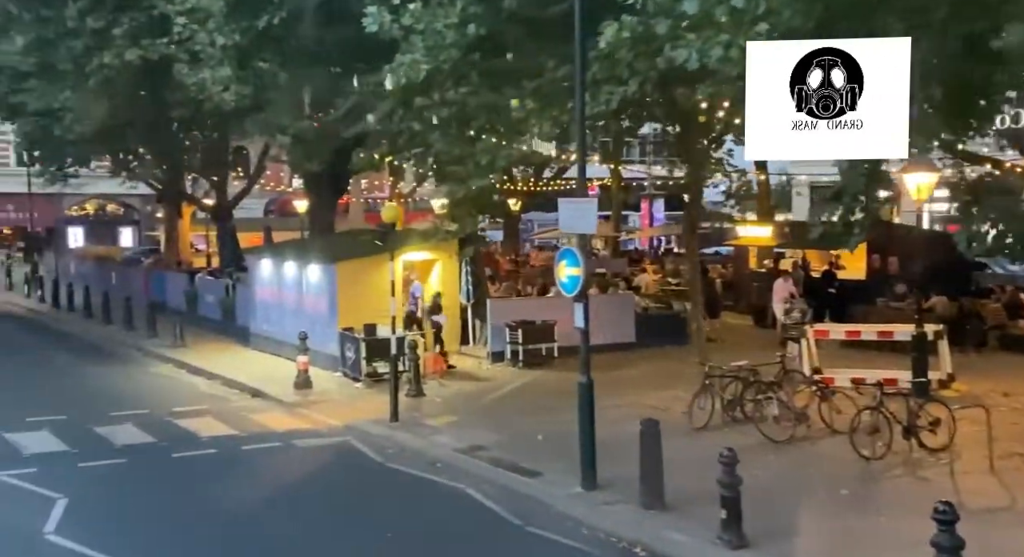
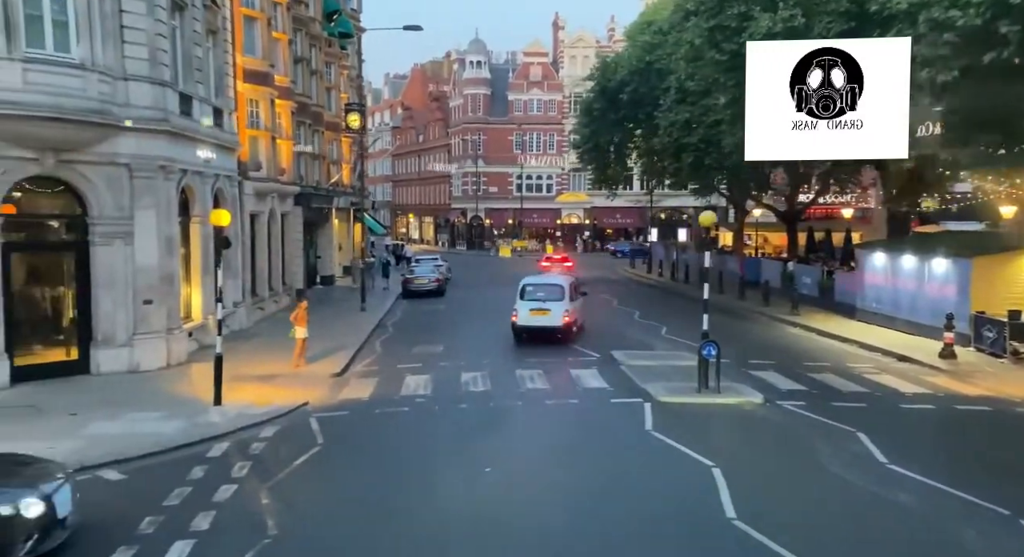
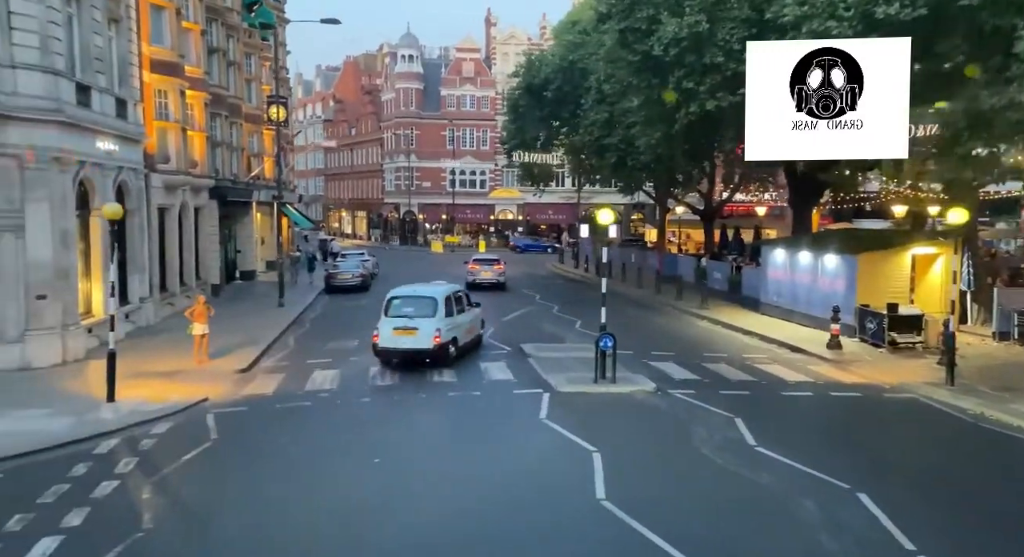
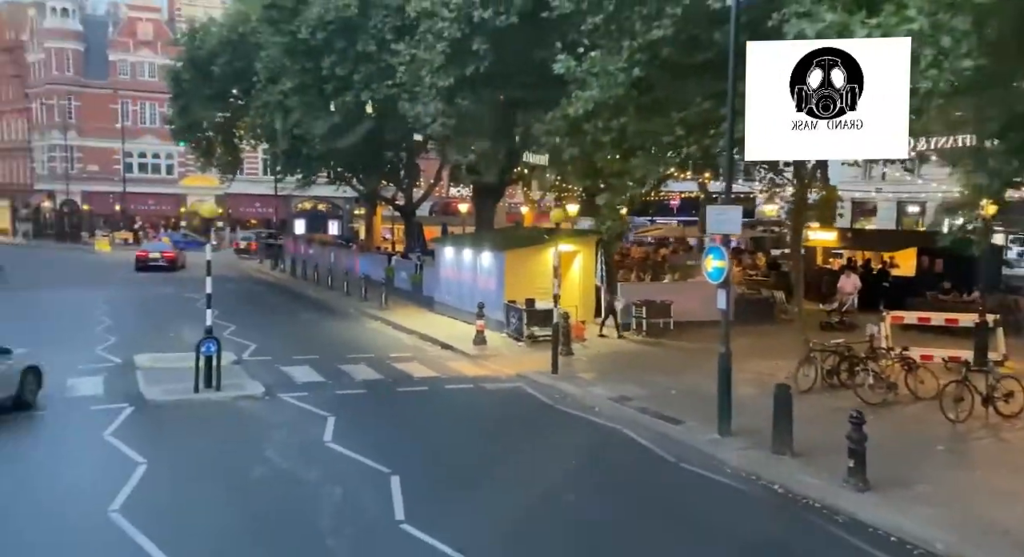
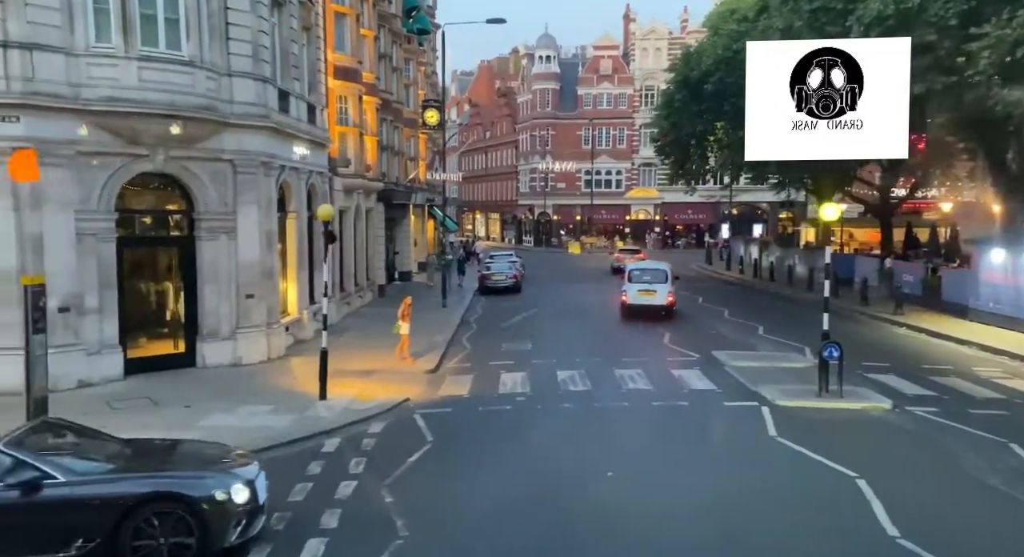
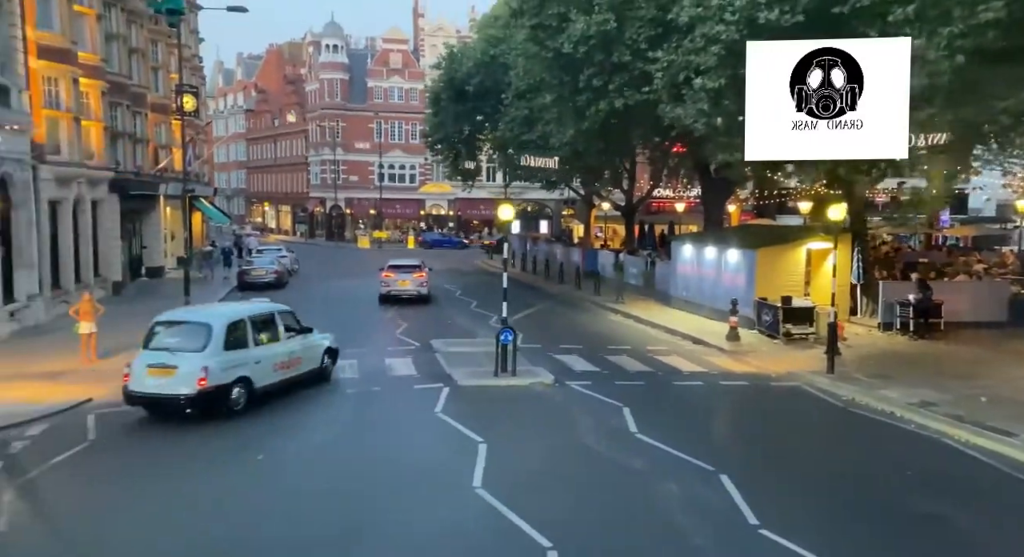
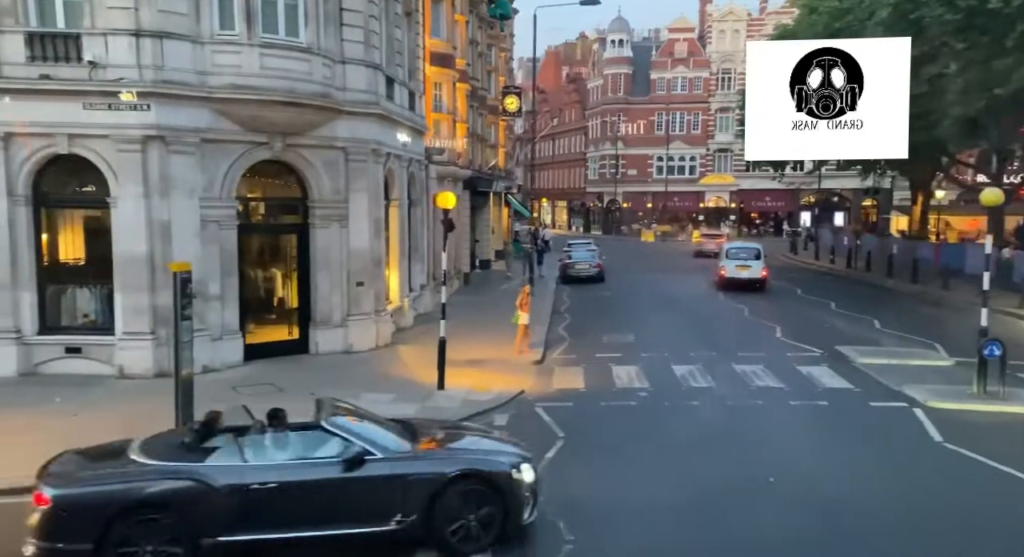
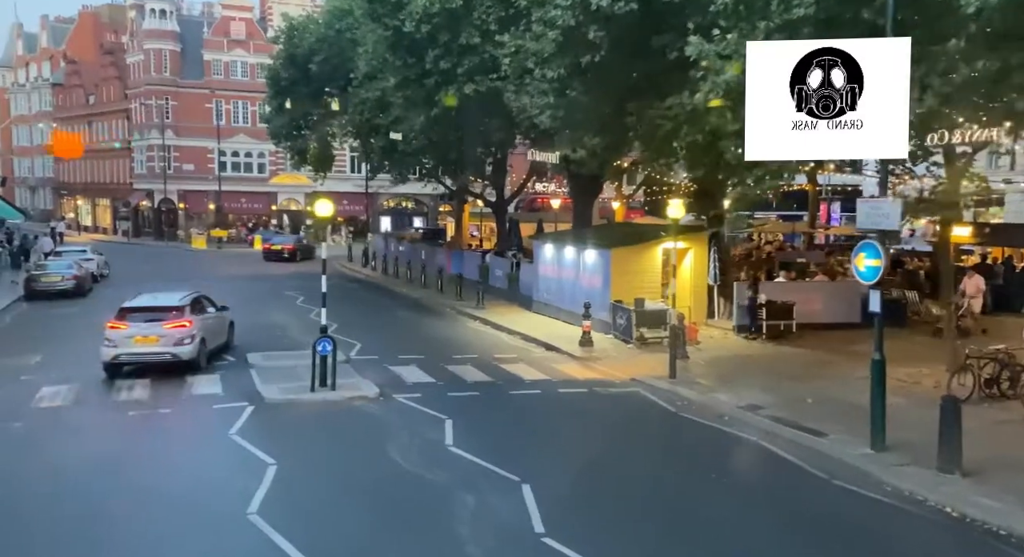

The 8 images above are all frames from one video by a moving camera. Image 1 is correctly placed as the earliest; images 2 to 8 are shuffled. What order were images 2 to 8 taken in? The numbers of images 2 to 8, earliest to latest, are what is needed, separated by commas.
4, 8, 6, 3, 2, 5, 7
